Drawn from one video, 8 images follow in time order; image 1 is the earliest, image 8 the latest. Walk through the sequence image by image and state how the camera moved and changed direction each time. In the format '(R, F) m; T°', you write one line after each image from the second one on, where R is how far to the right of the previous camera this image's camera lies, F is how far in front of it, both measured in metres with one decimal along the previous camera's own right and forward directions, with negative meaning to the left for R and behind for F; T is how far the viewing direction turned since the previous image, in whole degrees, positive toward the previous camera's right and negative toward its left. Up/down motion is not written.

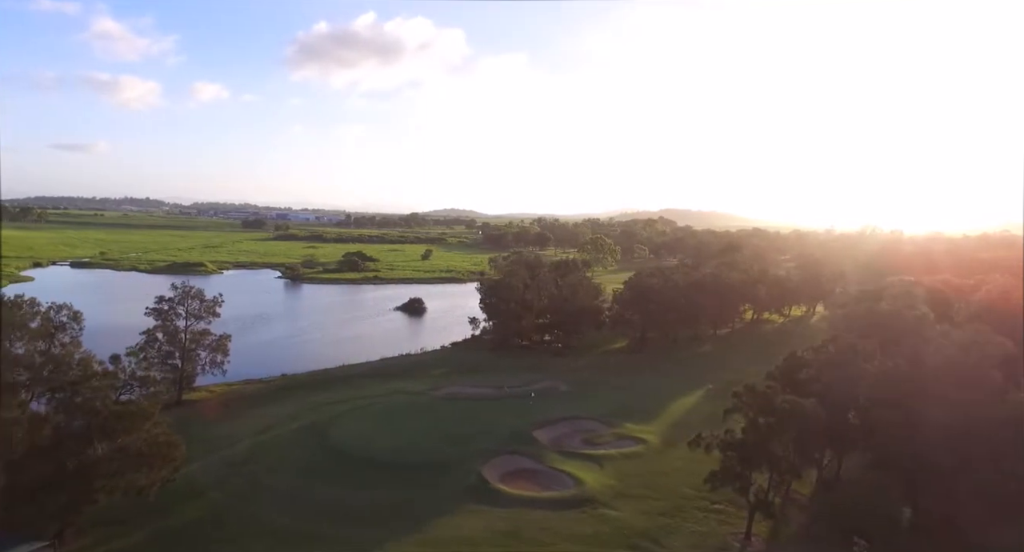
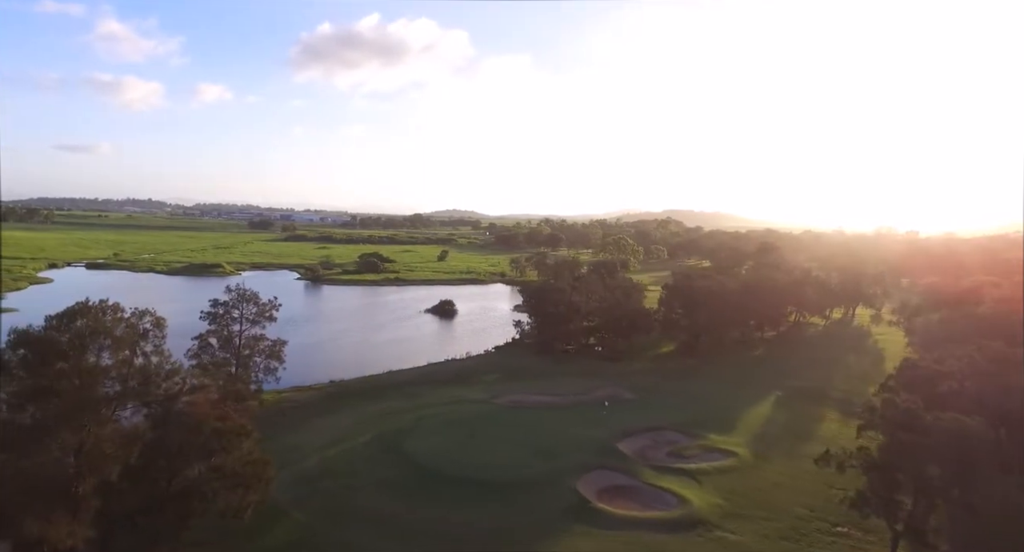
(-3.4, +1.5) m; 0°
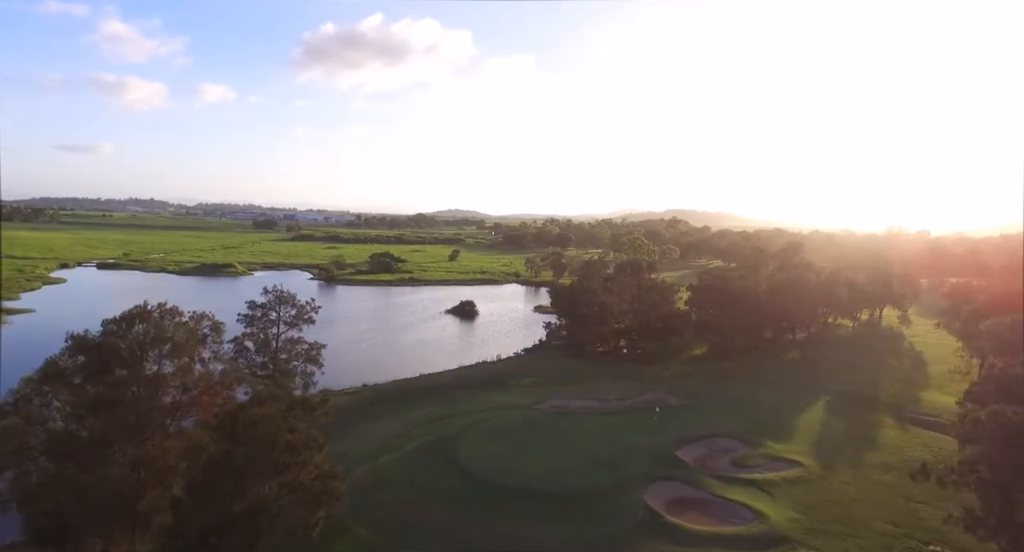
(-2.1, +1.0) m; 0°
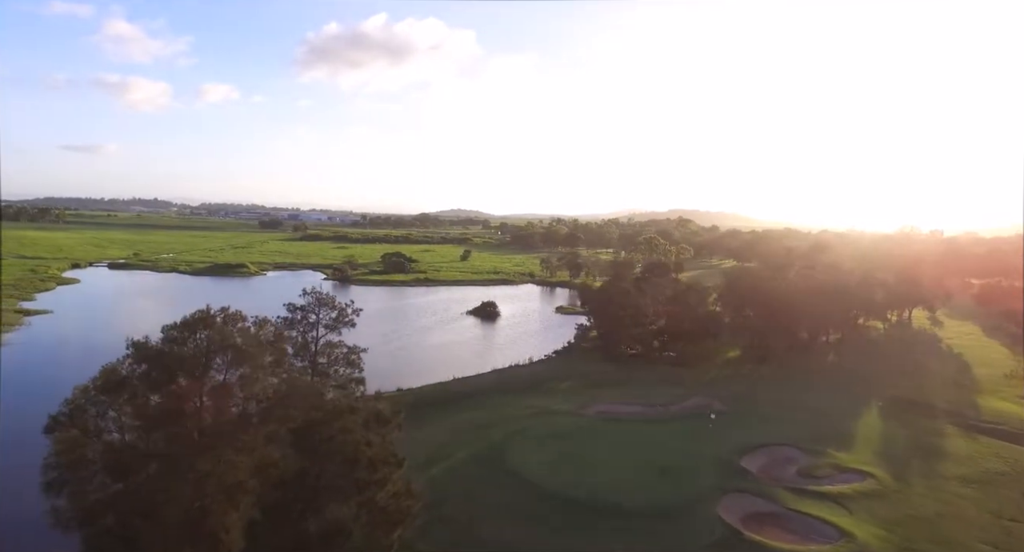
(-2.1, +1.1) m; 0°
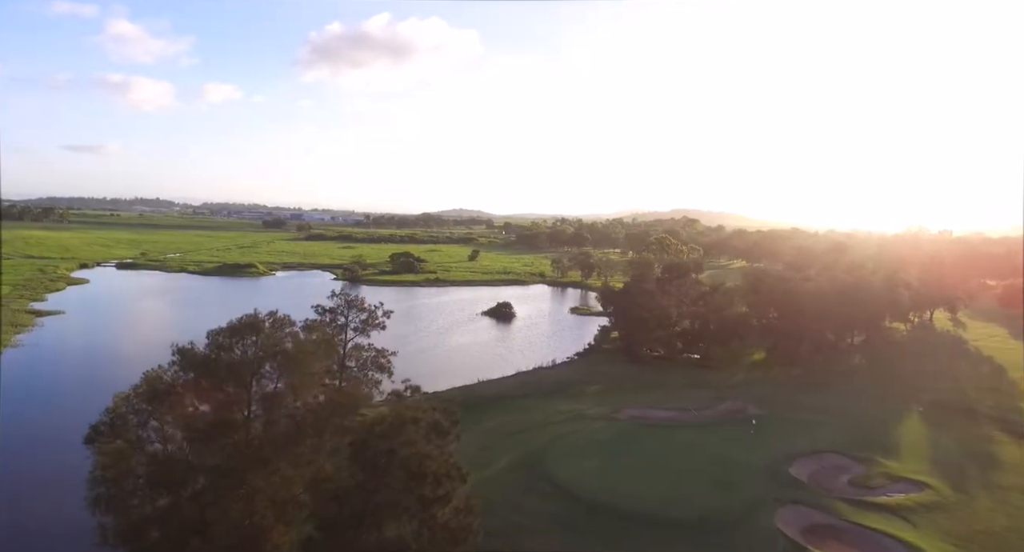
(-1.5, +0.9) m; 0°
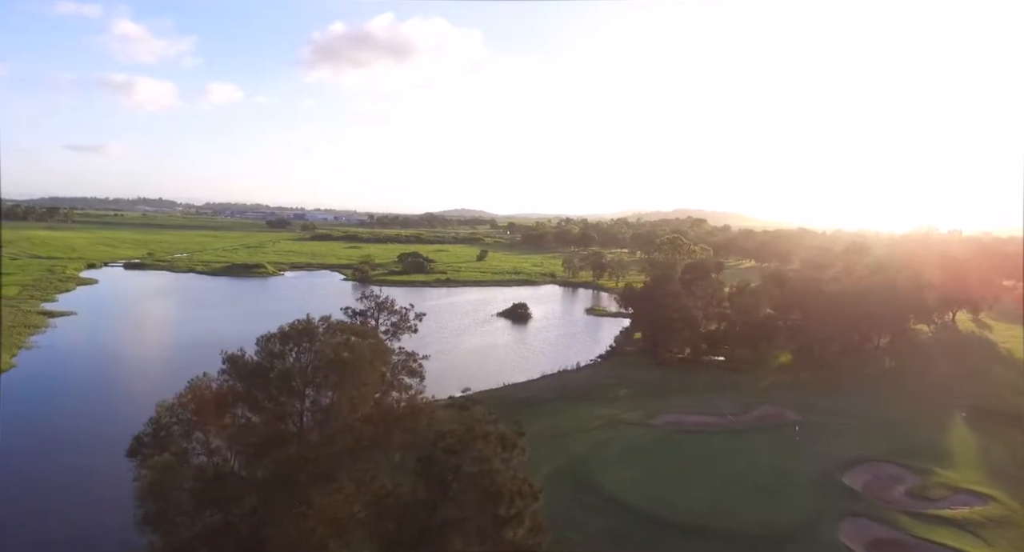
(-1.5, +0.9) m; 0°
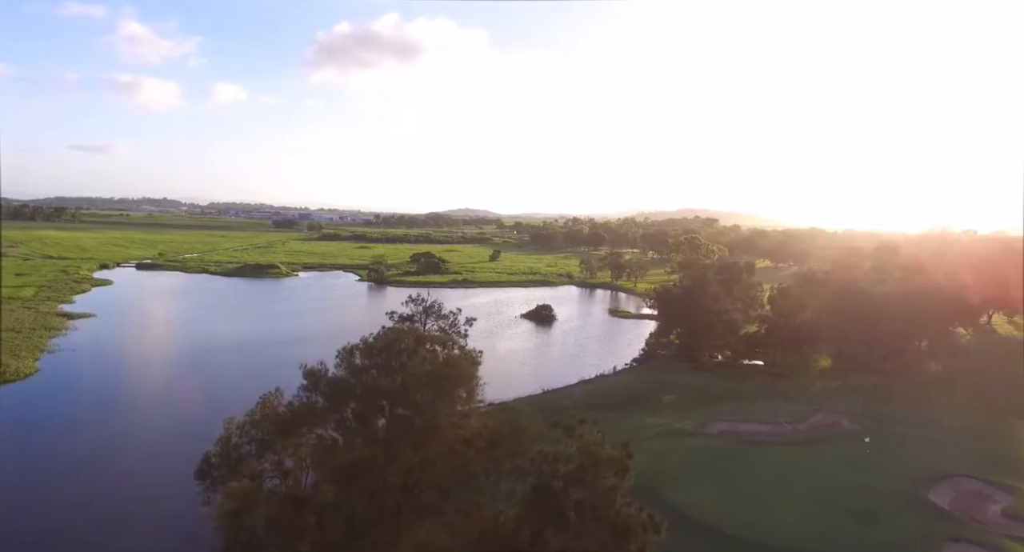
(-2.1, +1.4) m; 0°
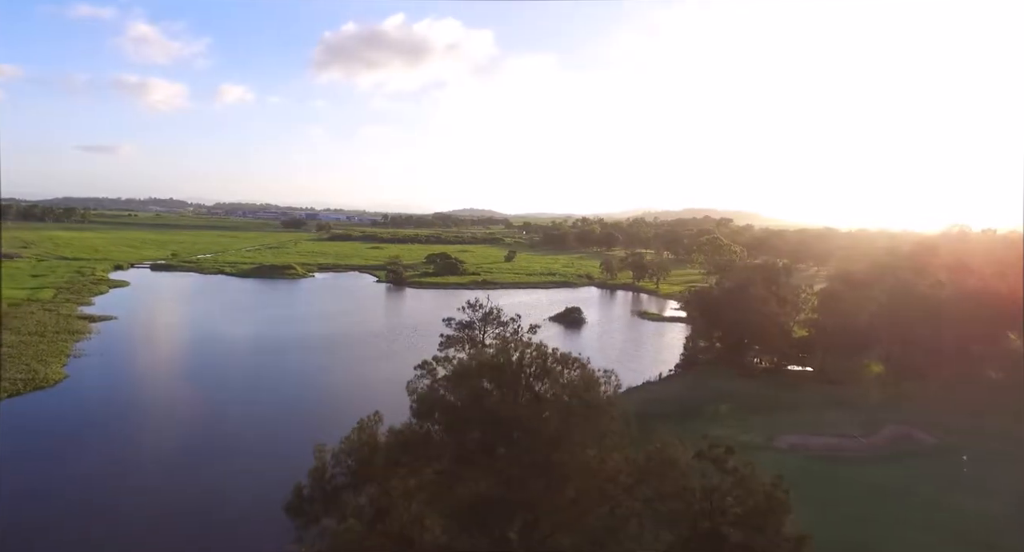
(-2.3, +1.6) m; 0°
